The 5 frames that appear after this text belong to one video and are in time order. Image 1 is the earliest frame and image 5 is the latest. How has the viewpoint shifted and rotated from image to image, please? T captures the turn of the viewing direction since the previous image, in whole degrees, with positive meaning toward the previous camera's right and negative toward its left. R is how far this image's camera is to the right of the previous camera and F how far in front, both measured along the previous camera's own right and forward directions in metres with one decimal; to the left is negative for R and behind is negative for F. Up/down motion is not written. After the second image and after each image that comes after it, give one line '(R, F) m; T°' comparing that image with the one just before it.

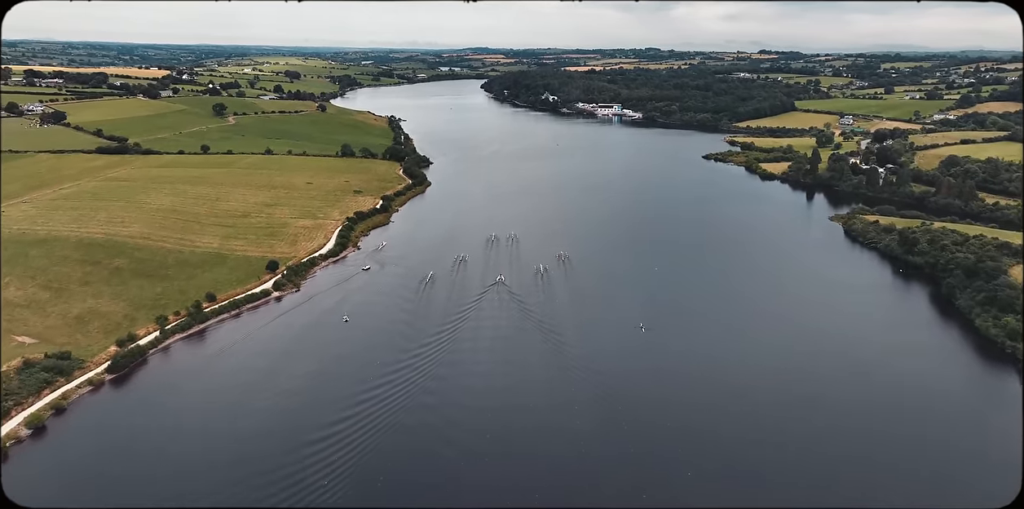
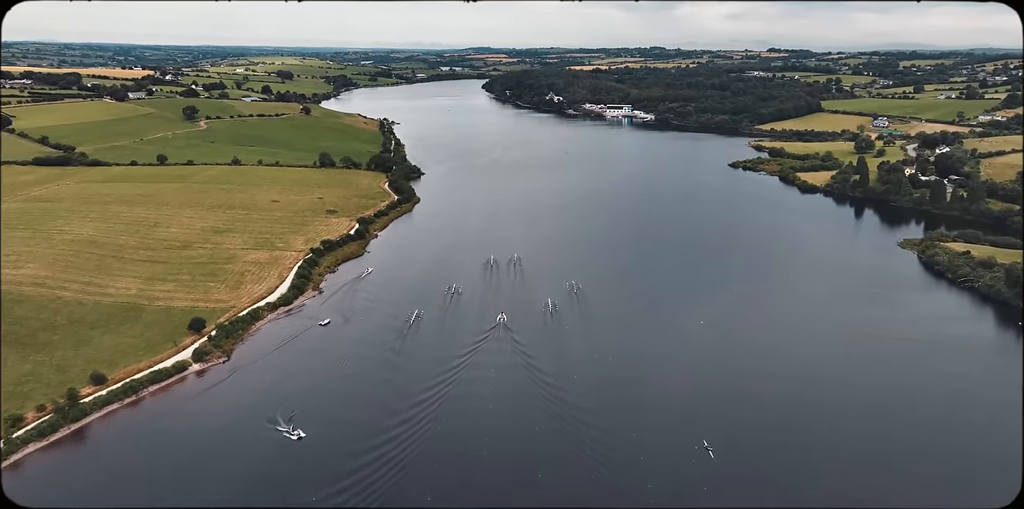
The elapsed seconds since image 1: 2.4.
(0.0, +5.0) m; 0°
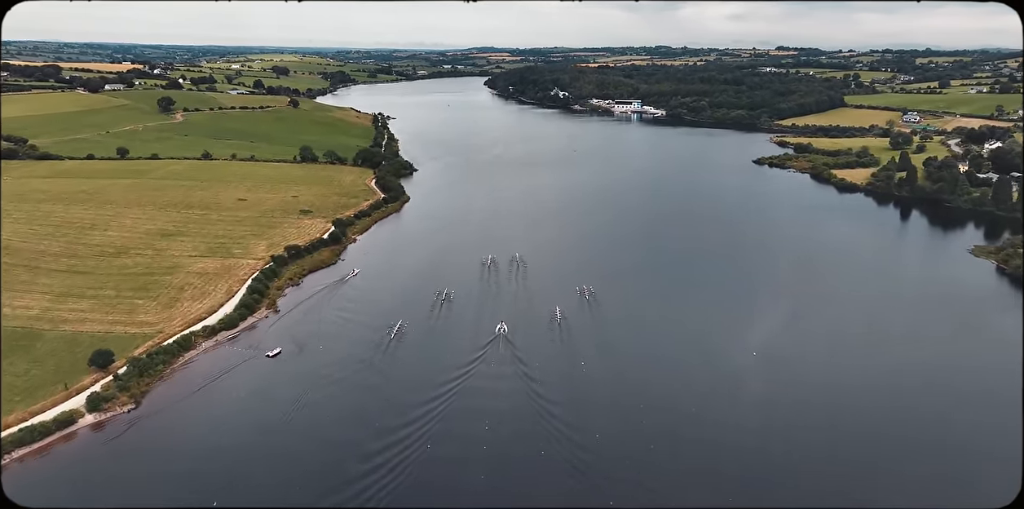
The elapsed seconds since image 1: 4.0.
(0.0, +3.6) m; 0°
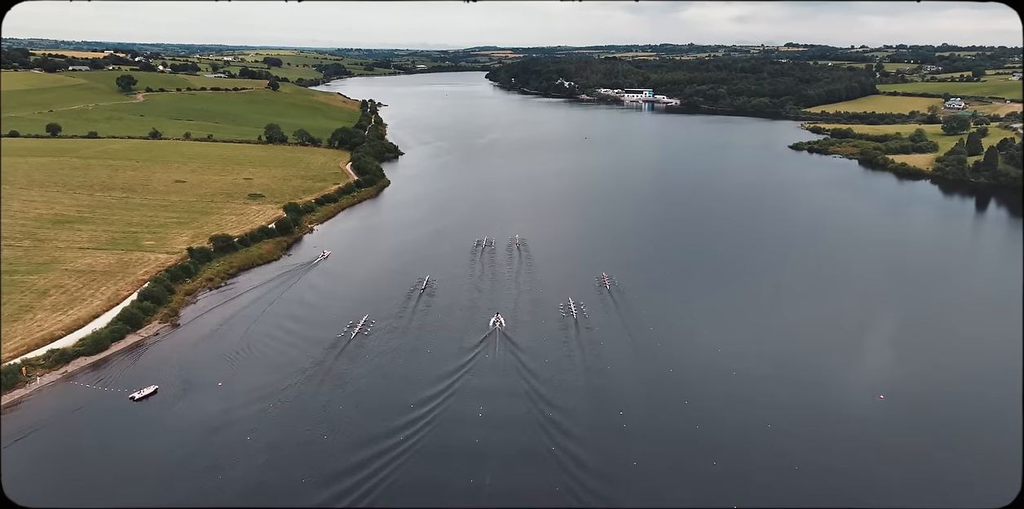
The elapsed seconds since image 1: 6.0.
(0.0, +4.6) m; 0°
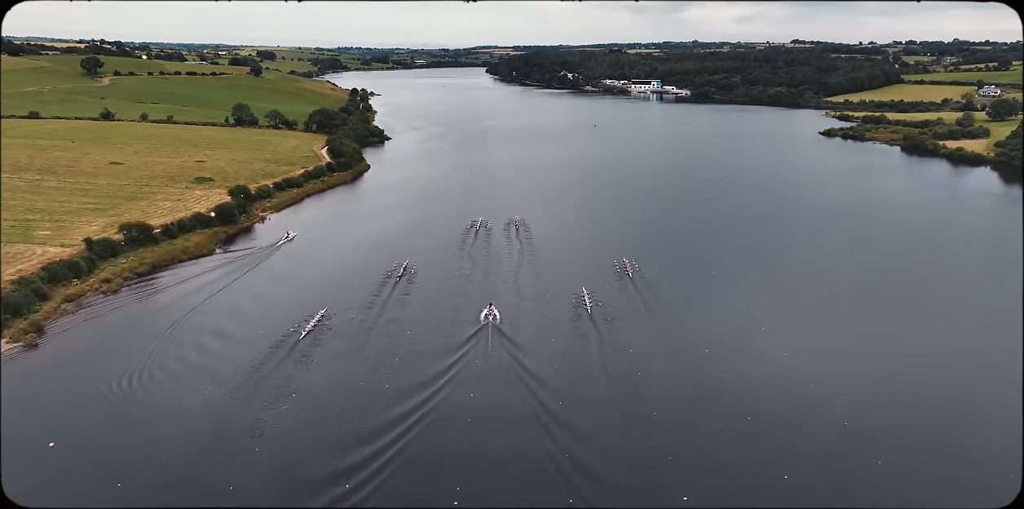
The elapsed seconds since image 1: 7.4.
(0.0, +3.2) m; 0°
